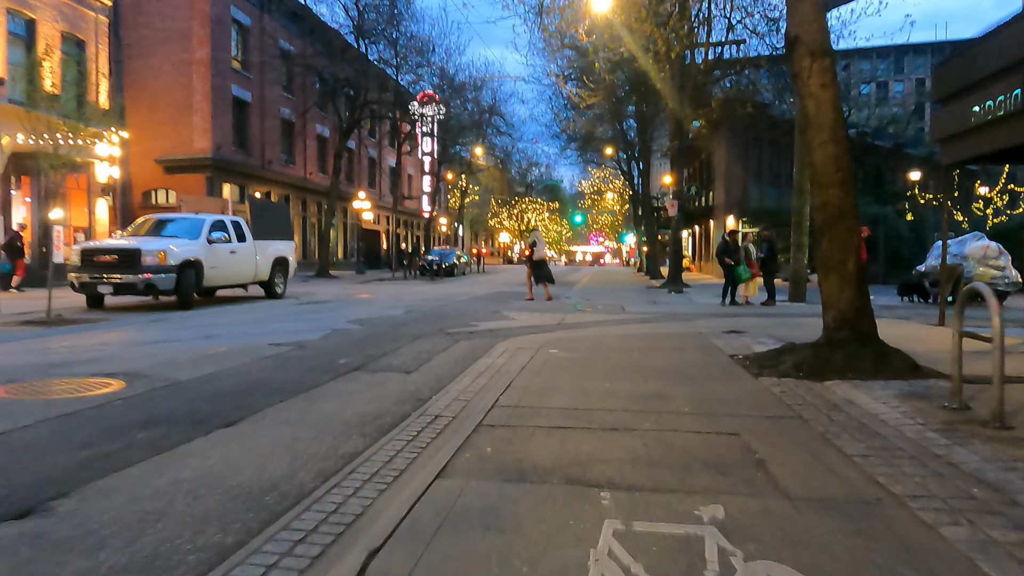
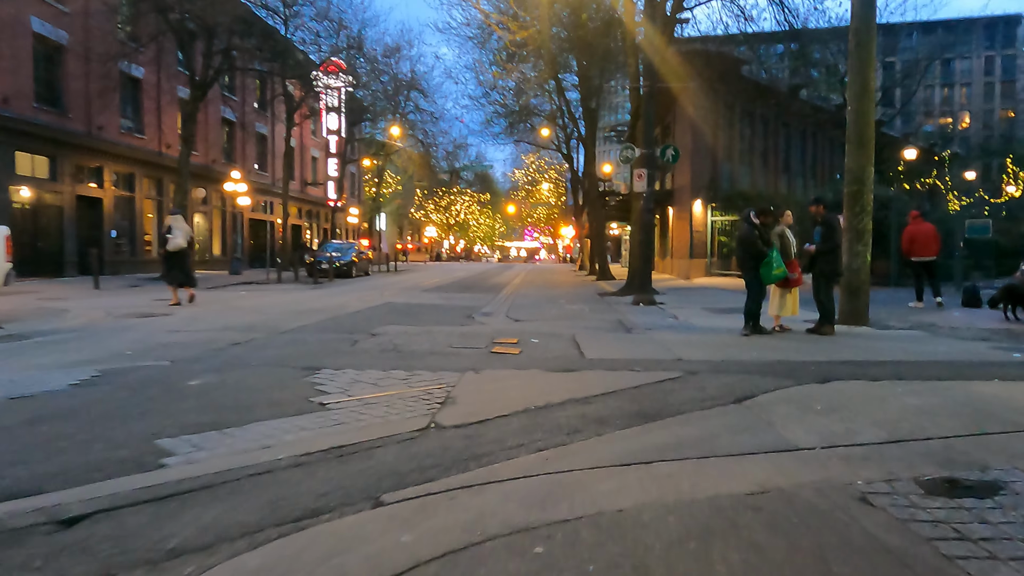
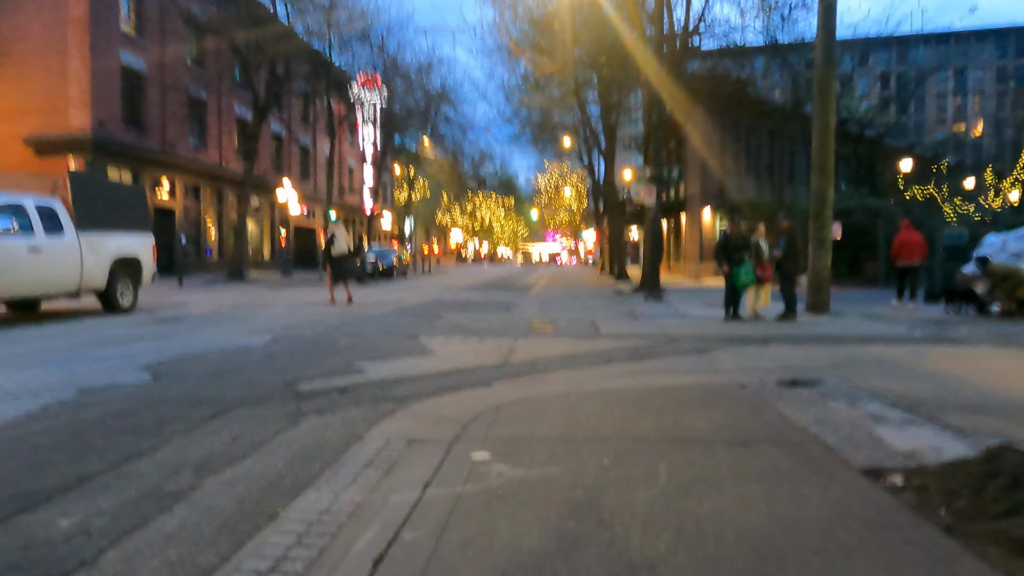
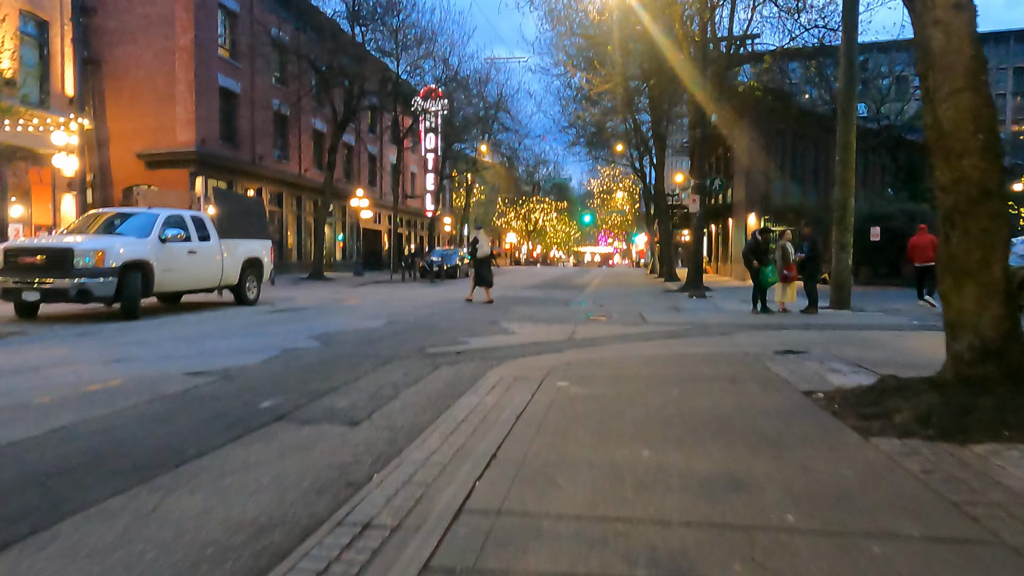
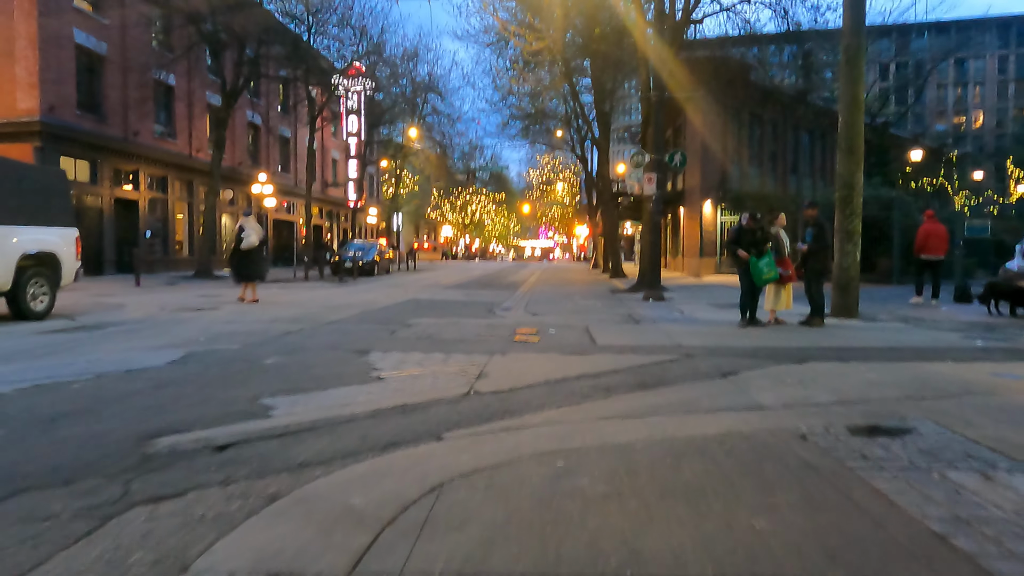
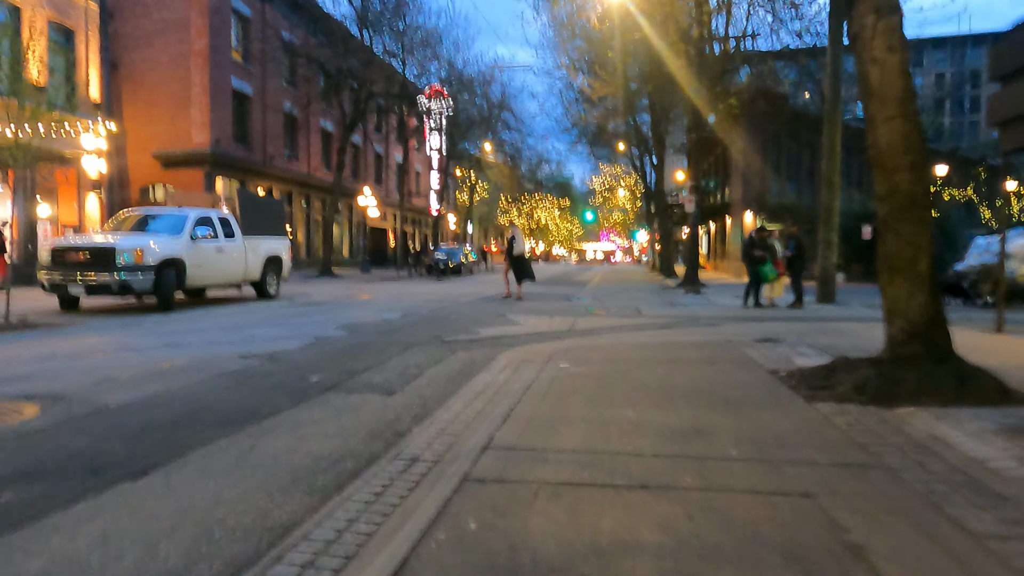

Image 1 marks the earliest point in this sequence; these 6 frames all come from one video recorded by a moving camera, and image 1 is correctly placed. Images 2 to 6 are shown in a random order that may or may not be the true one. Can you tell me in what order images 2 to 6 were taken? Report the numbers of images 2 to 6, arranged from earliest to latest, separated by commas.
6, 4, 3, 5, 2
